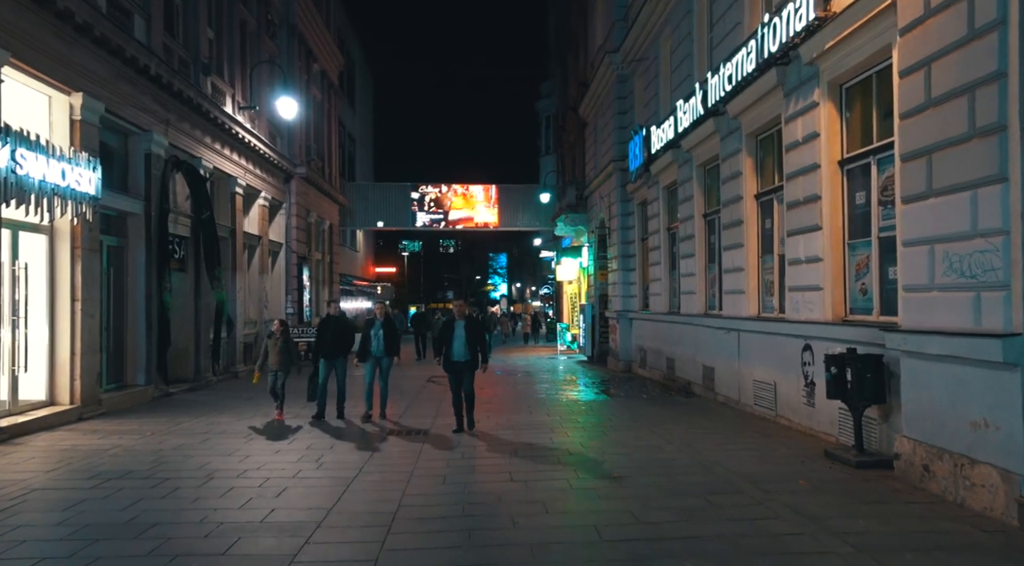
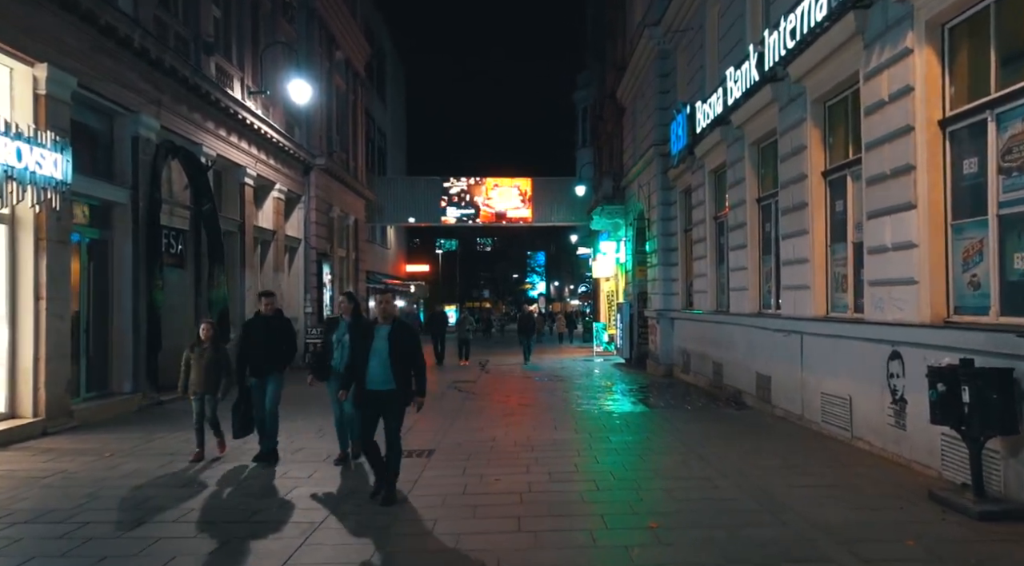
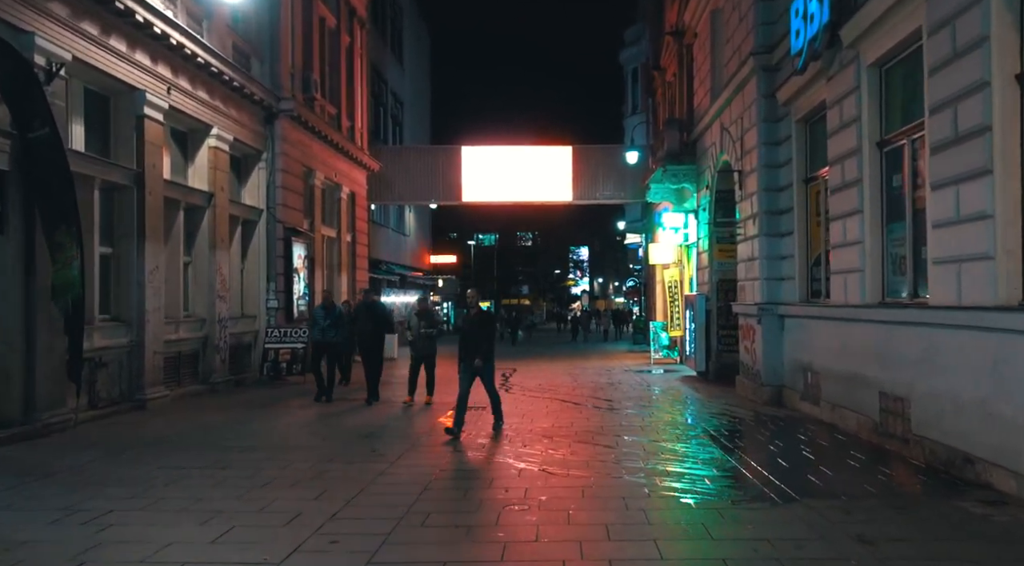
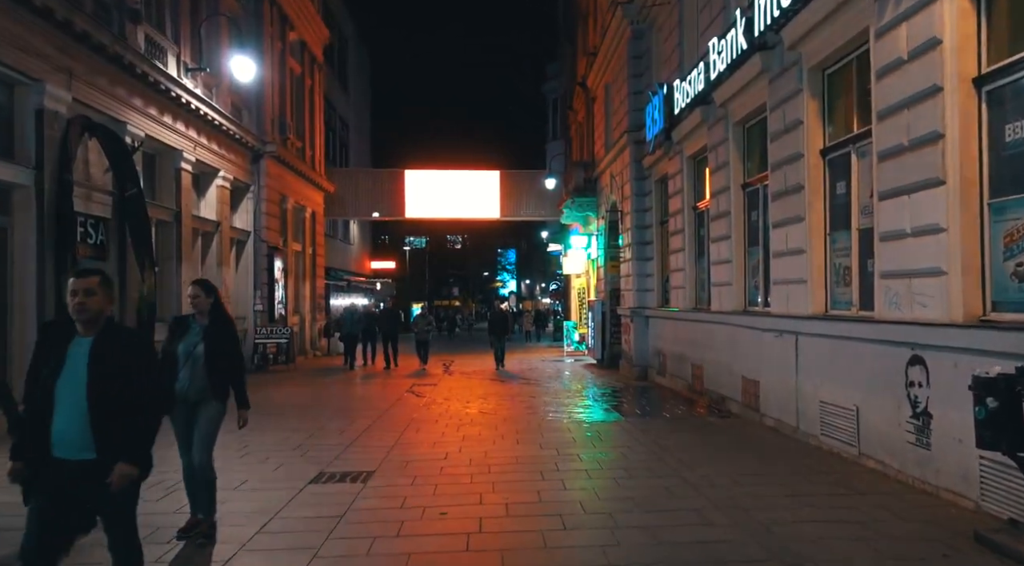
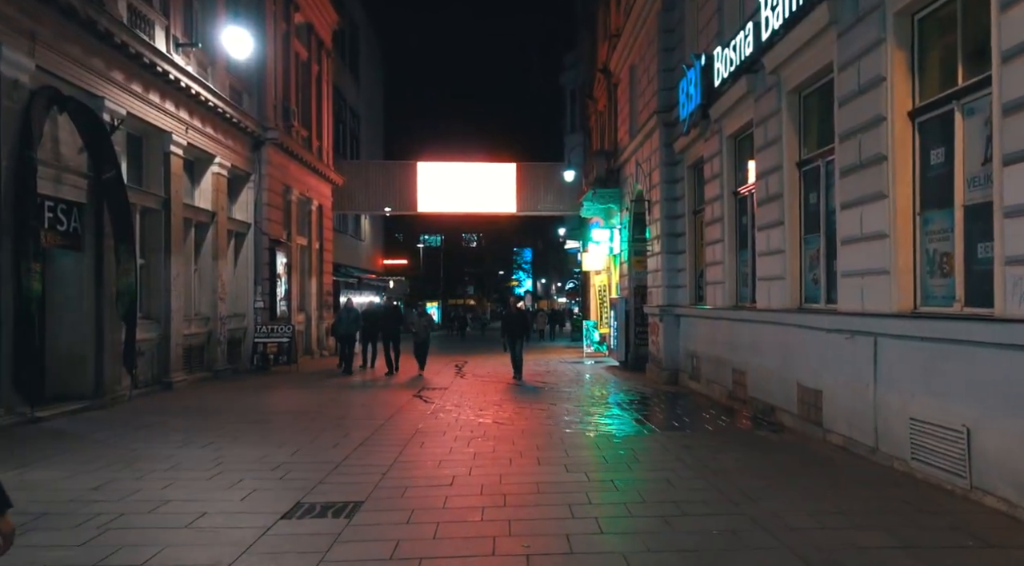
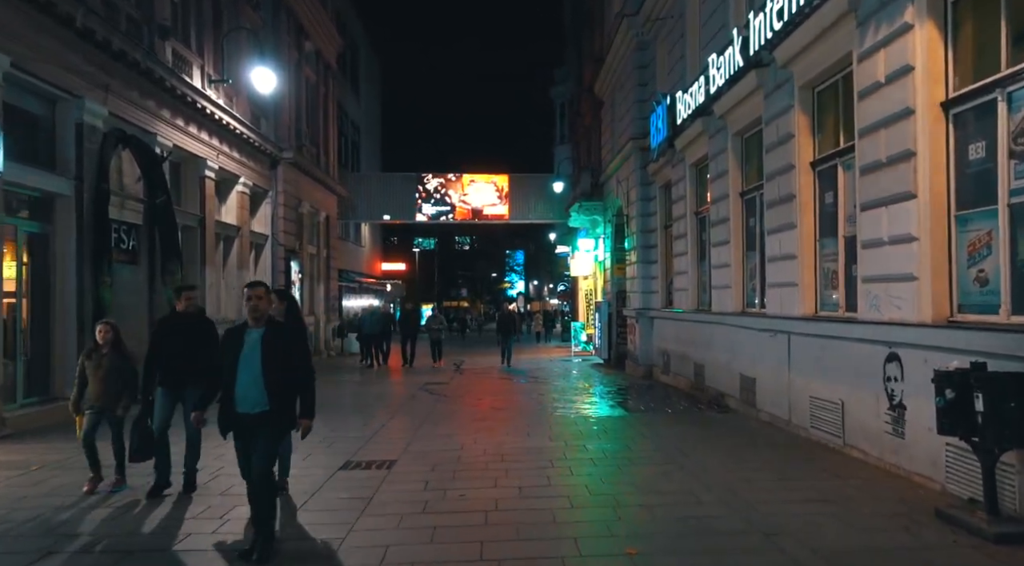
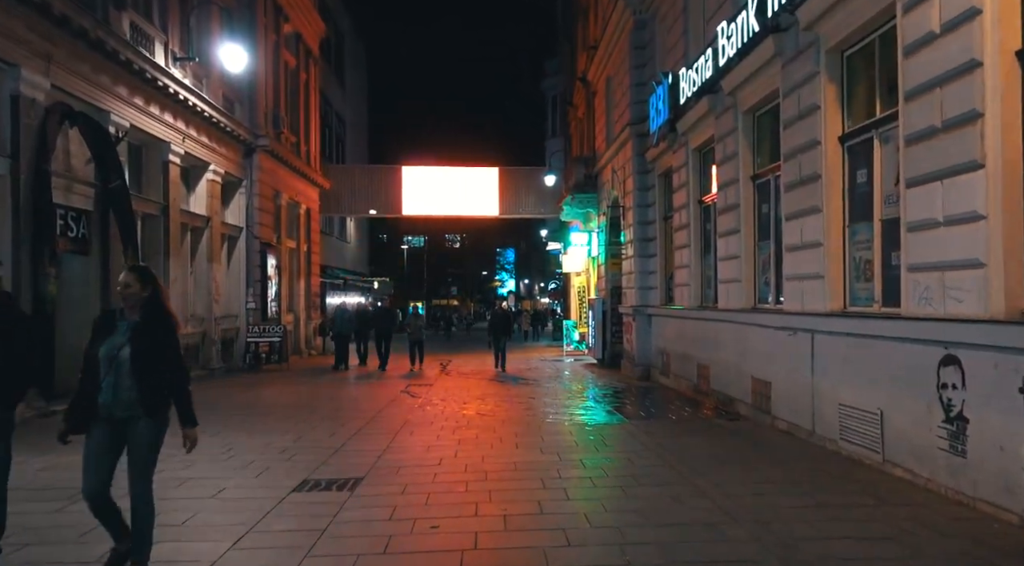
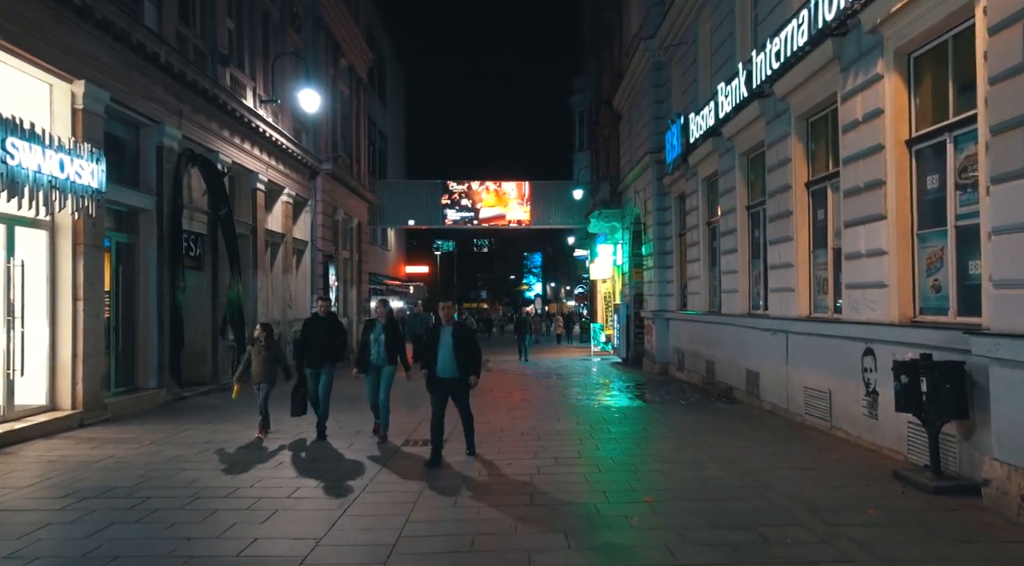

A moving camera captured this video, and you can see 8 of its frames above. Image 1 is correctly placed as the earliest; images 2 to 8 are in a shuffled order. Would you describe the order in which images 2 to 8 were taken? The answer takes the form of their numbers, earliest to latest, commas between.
8, 2, 6, 4, 7, 5, 3
